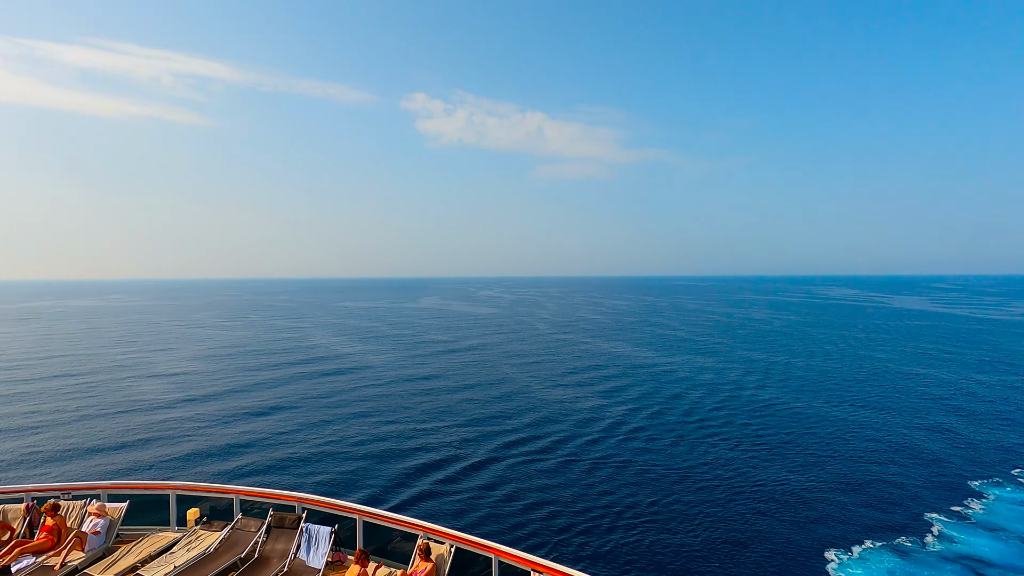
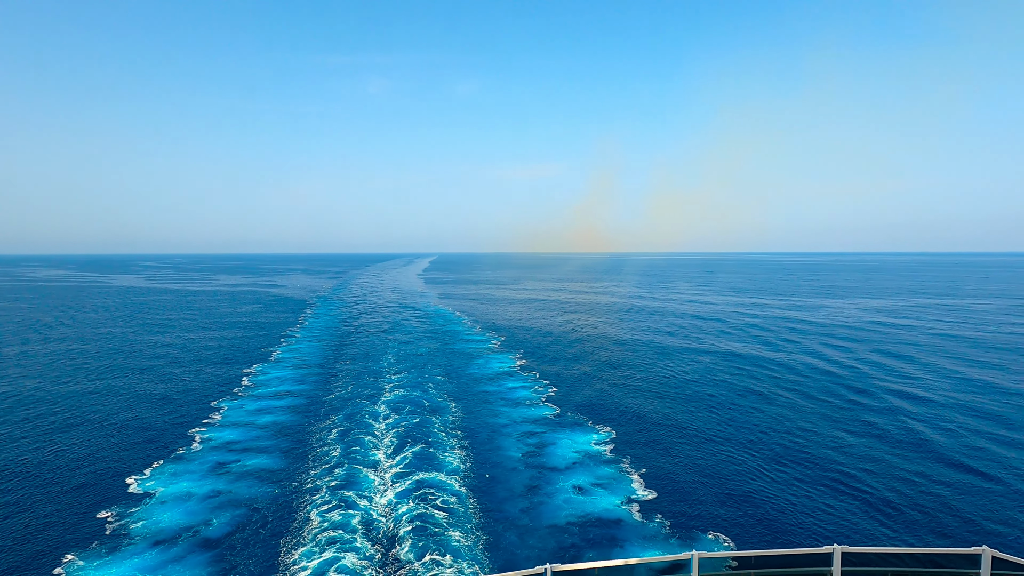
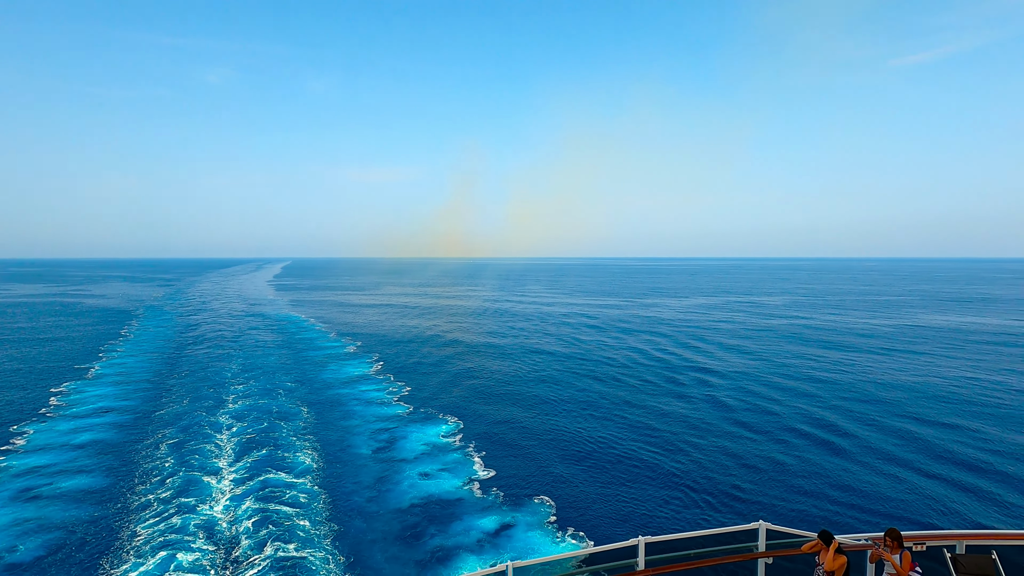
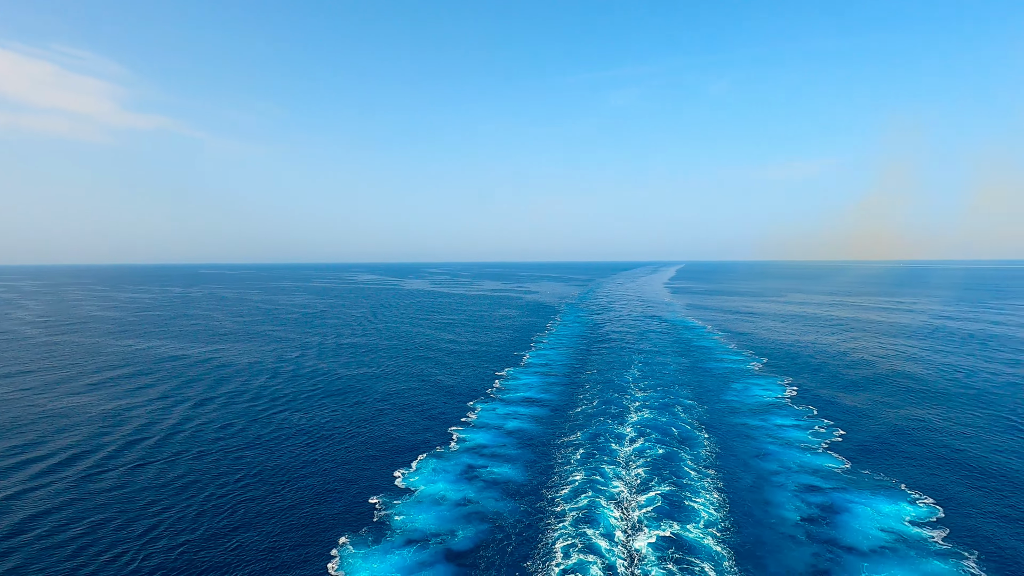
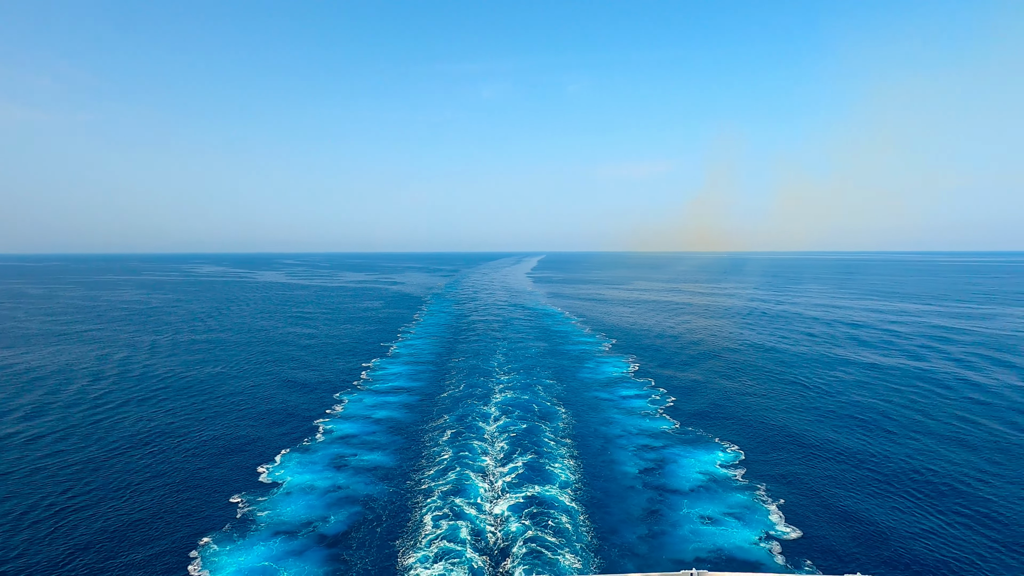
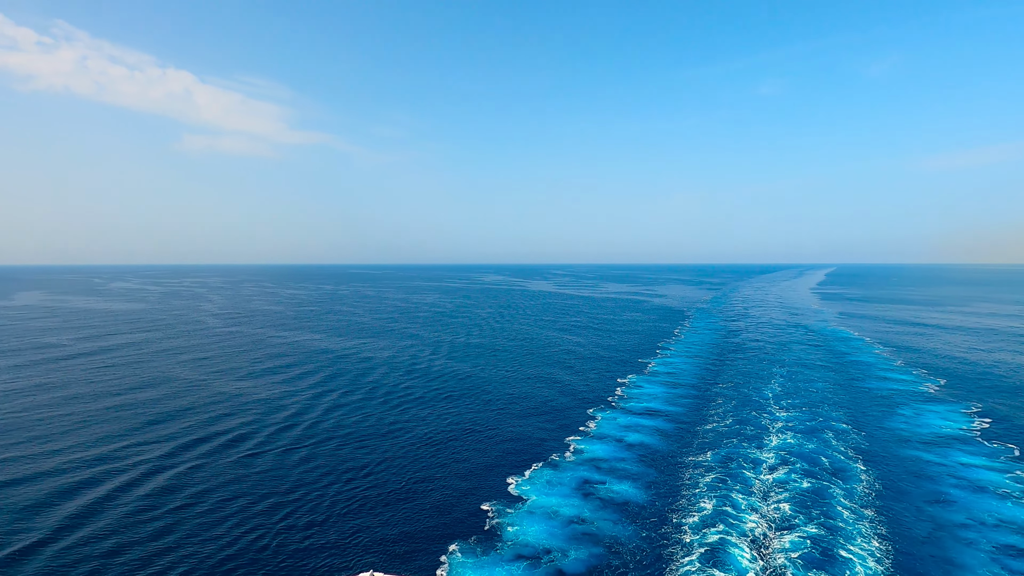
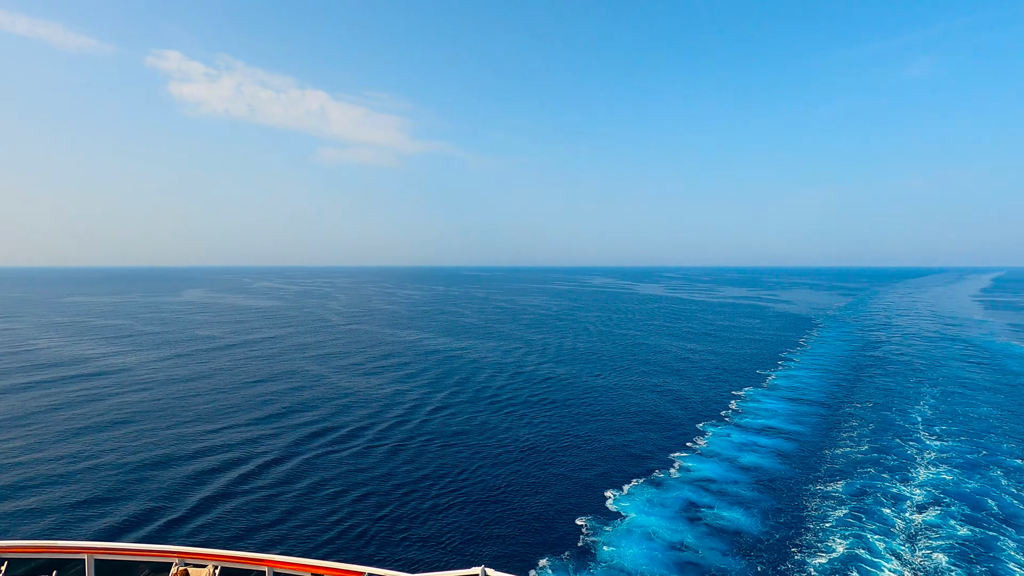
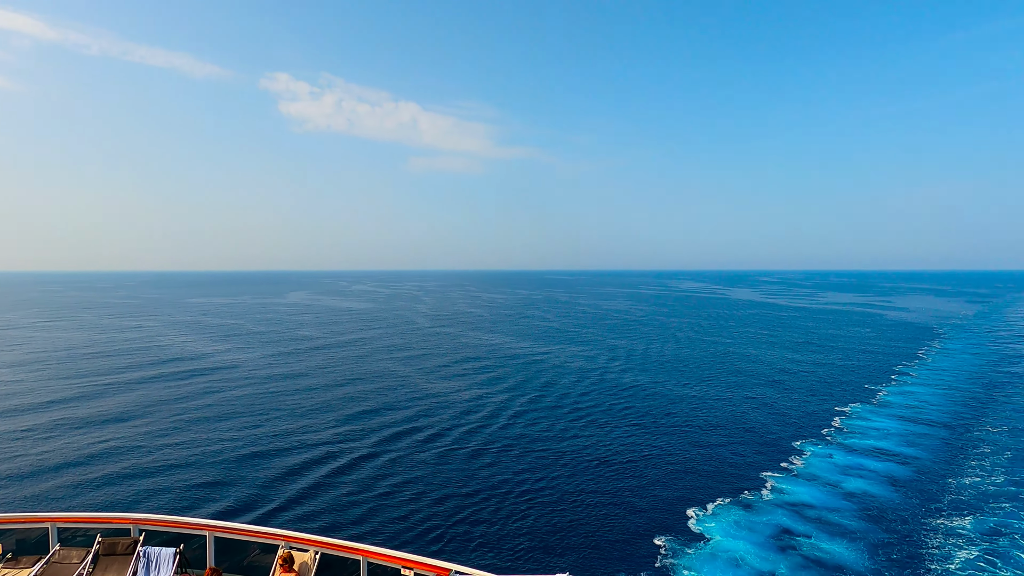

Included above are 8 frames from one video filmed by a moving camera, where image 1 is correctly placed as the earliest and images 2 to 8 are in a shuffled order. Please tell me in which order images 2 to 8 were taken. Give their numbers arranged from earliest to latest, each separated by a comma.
8, 7, 6, 4, 5, 2, 3
